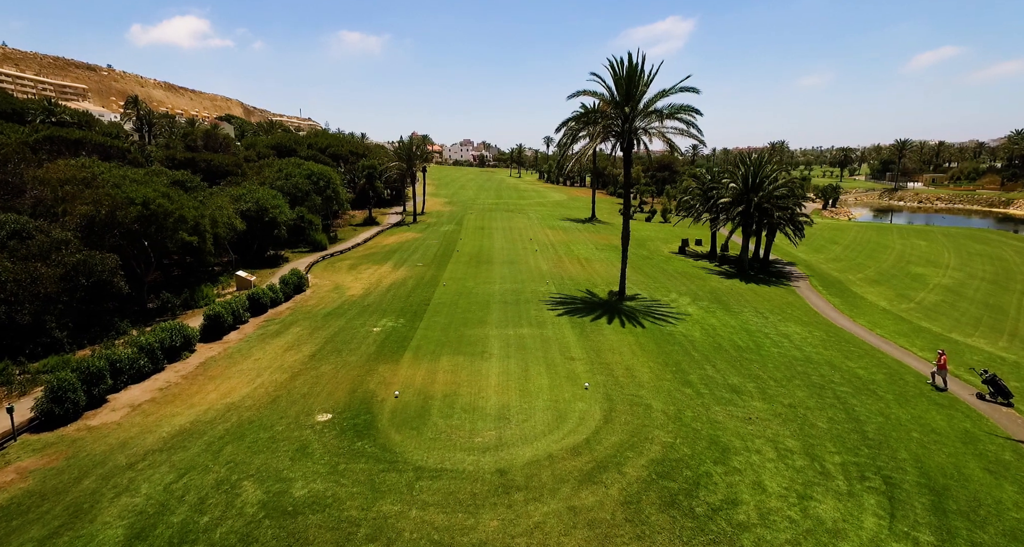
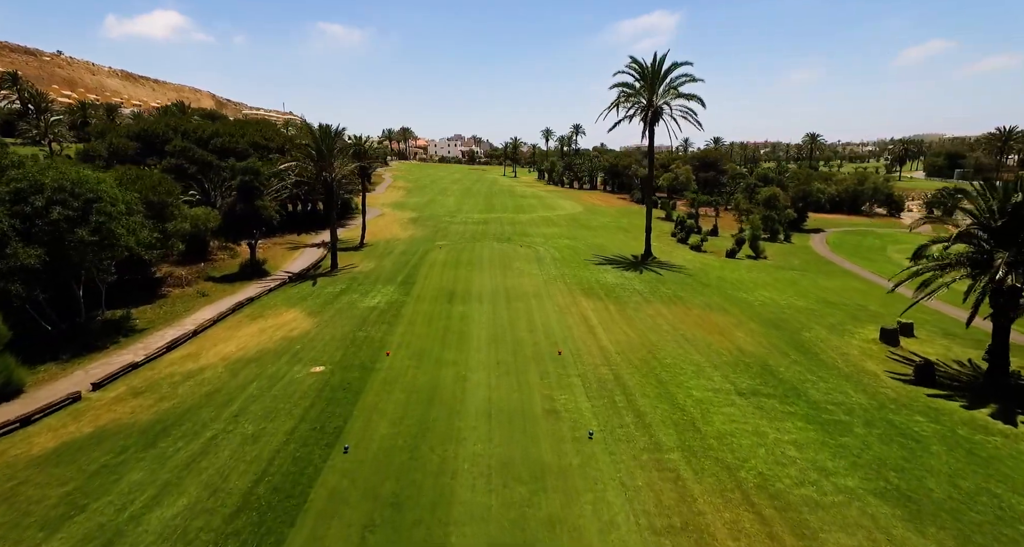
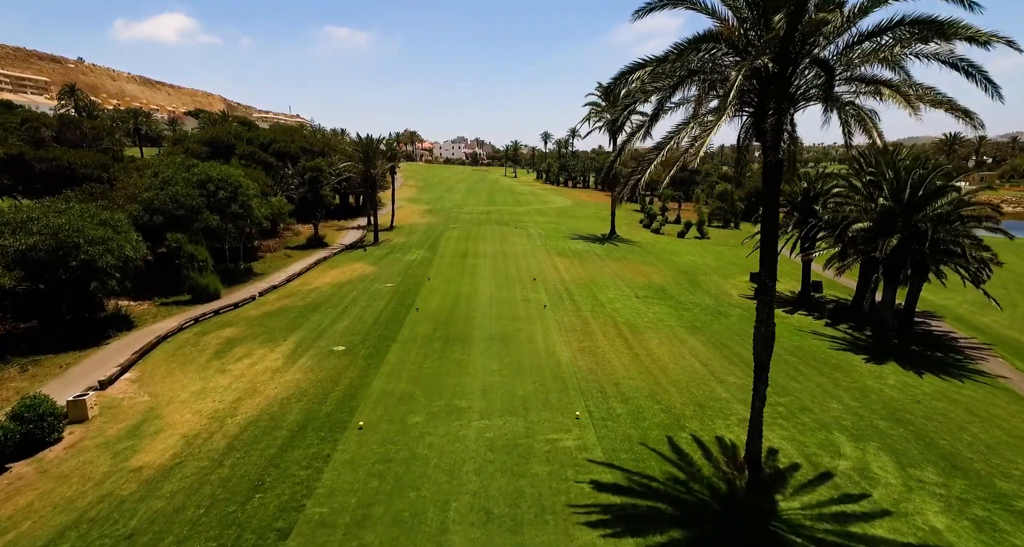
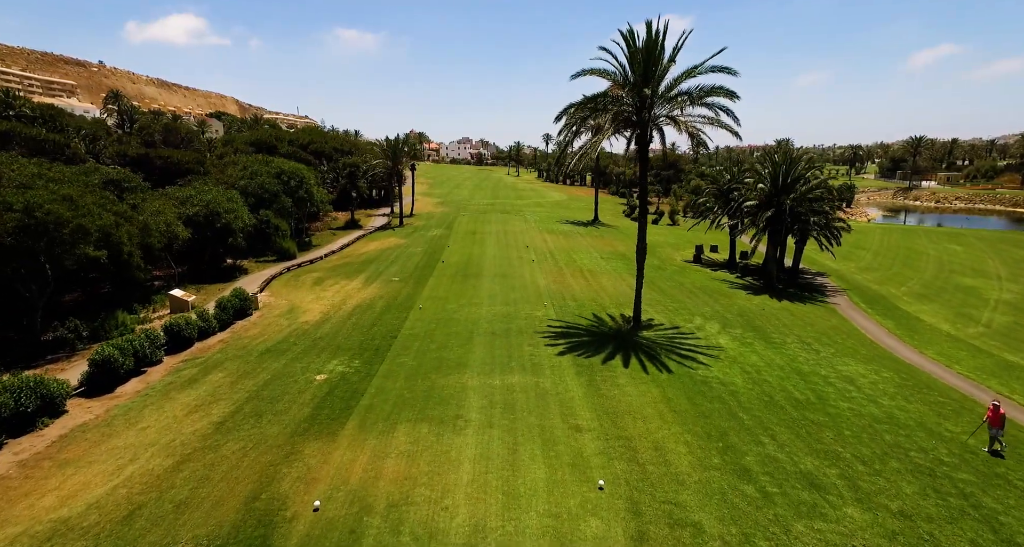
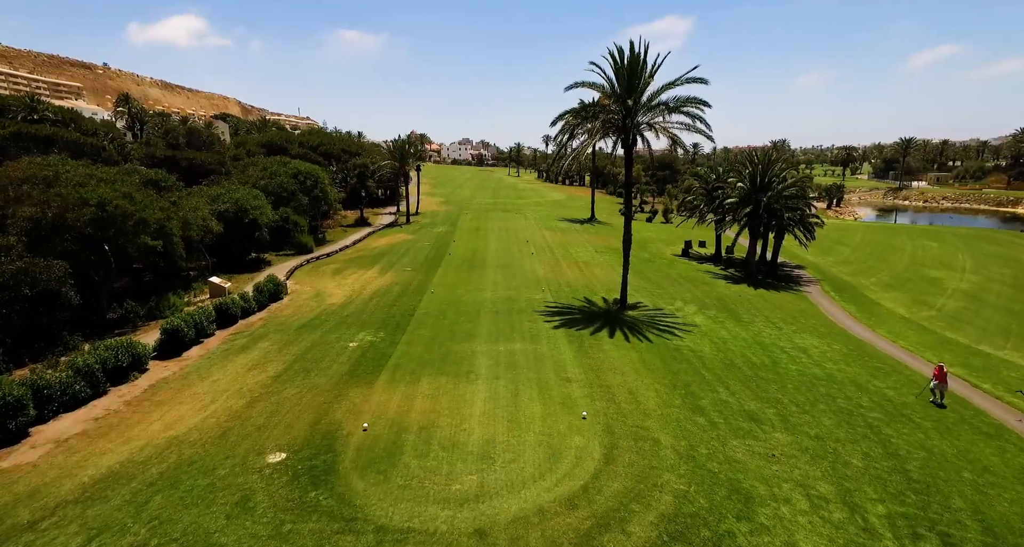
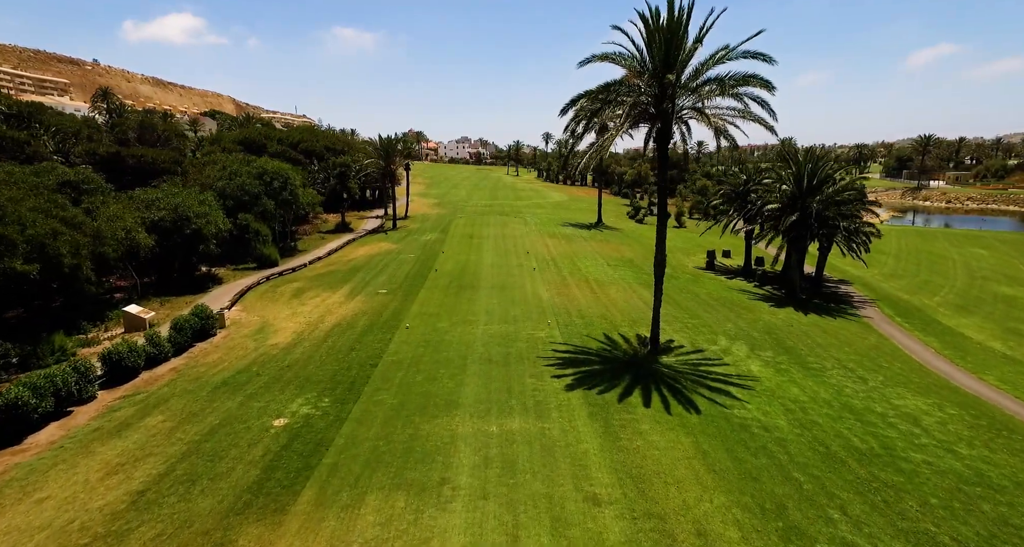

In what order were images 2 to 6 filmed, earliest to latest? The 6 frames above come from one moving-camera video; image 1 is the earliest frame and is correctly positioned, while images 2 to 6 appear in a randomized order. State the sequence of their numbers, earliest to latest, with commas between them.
5, 4, 6, 3, 2
